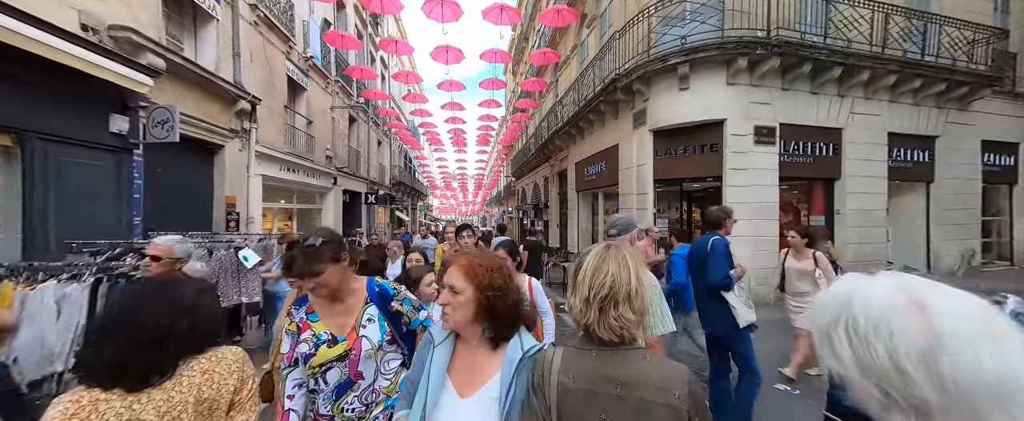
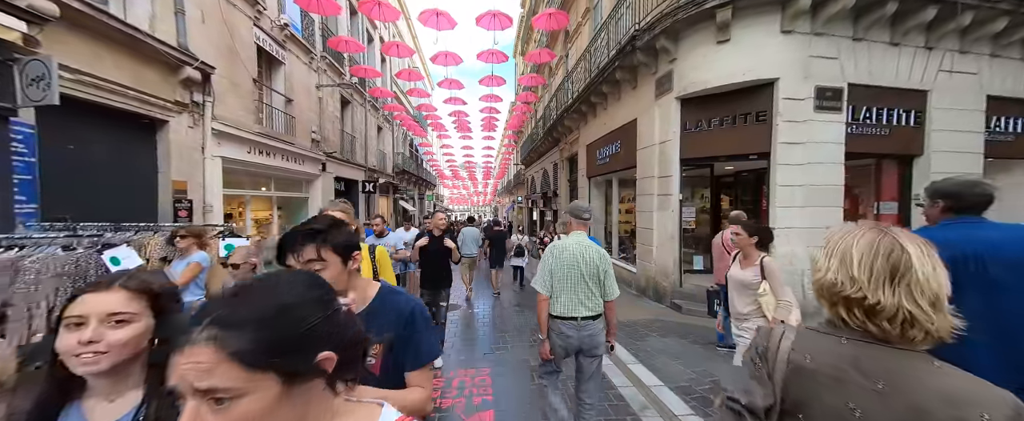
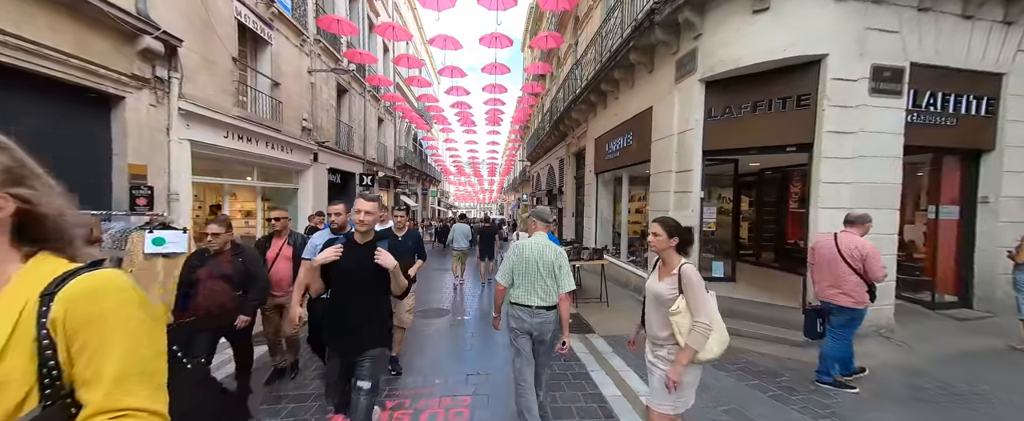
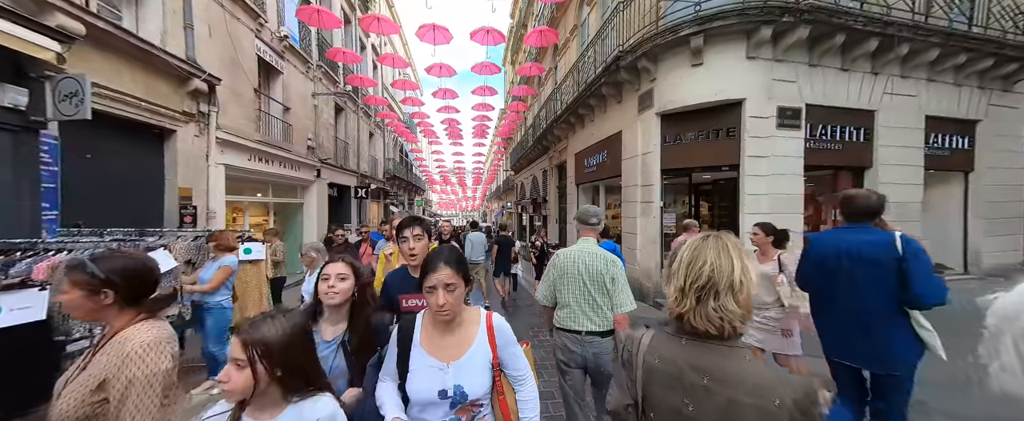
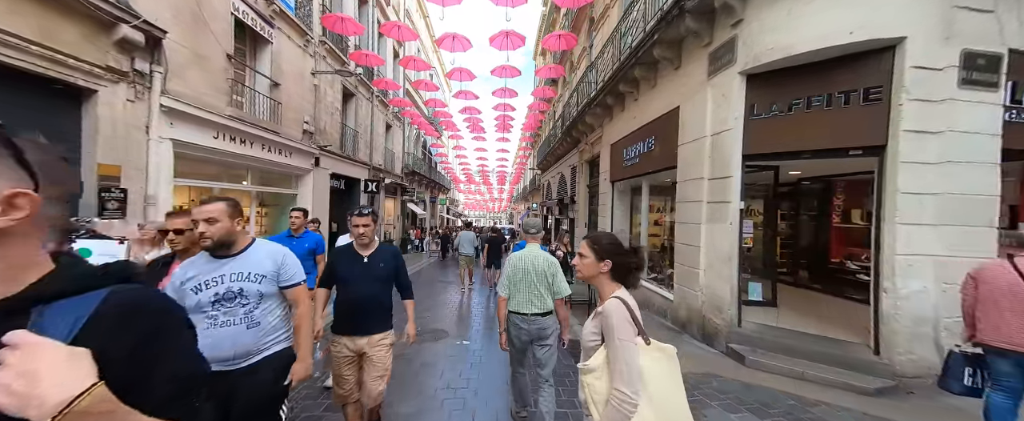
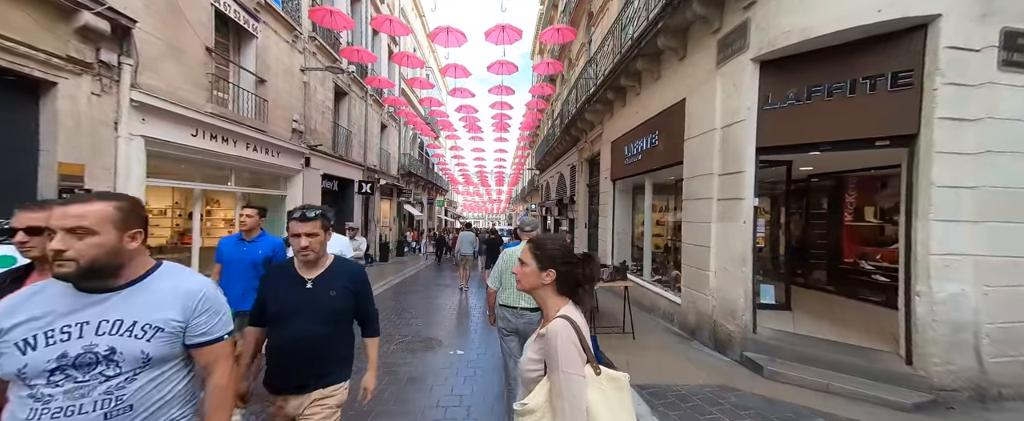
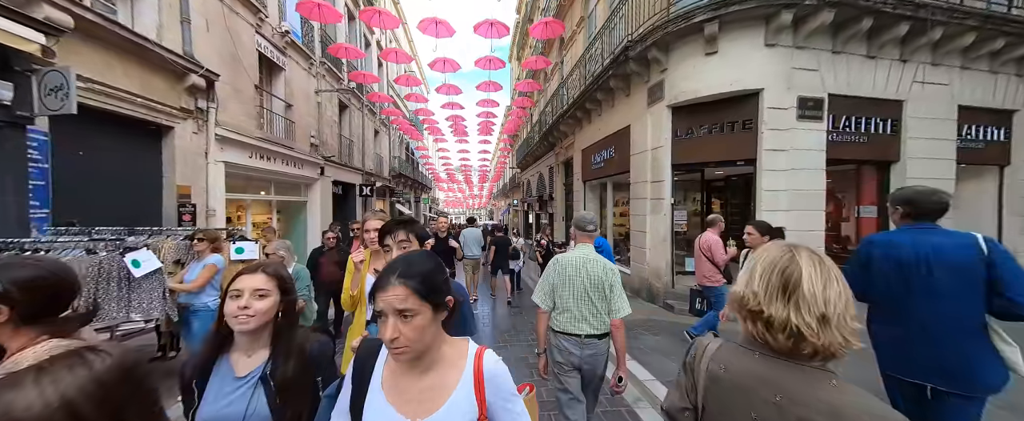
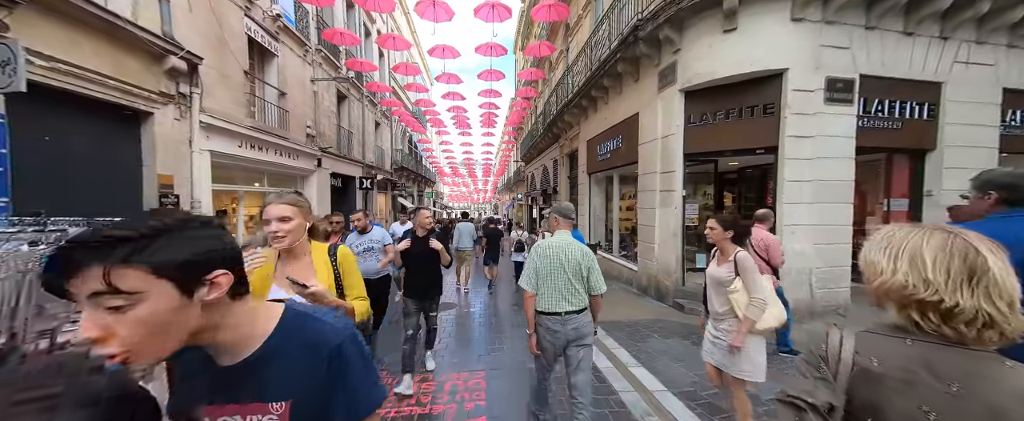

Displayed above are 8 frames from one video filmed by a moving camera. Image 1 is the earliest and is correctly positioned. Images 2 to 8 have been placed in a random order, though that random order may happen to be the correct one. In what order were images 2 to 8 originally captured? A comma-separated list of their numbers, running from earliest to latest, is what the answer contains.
4, 7, 2, 8, 3, 5, 6
